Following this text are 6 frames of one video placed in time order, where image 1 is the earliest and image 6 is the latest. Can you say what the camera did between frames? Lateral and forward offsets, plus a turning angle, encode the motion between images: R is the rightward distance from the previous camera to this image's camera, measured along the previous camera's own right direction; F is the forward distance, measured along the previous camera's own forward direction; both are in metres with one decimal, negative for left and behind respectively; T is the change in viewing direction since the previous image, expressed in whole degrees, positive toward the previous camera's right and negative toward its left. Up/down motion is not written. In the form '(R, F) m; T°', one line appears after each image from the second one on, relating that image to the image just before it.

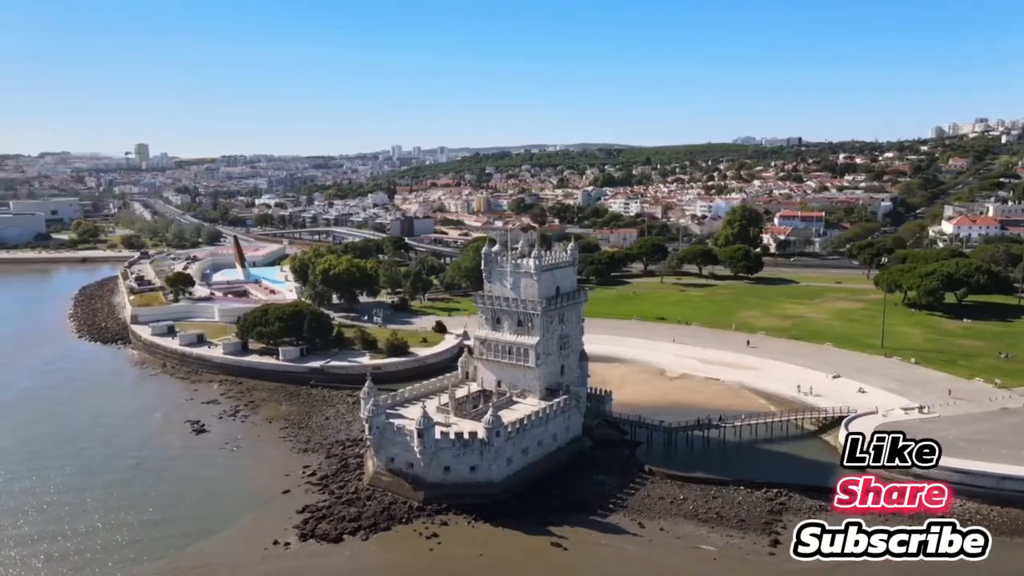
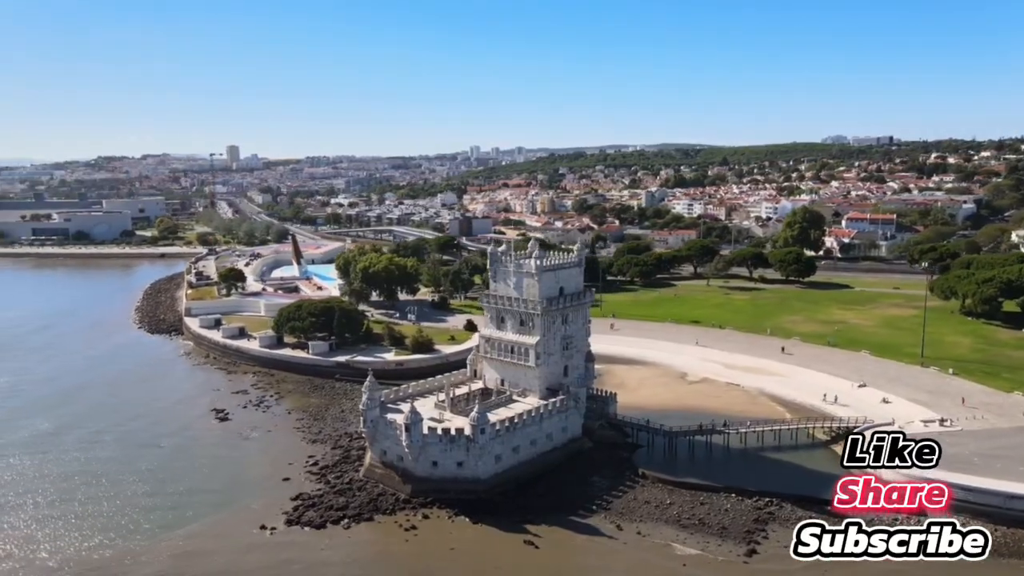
(+3.4, -0.1) m; -6°
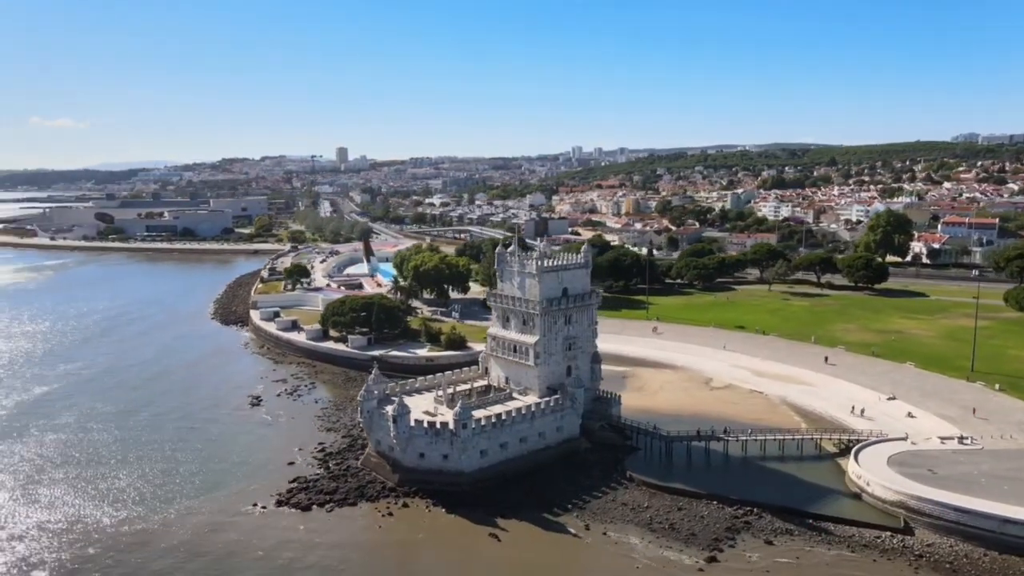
(+4.5, -0.3) m; -8°
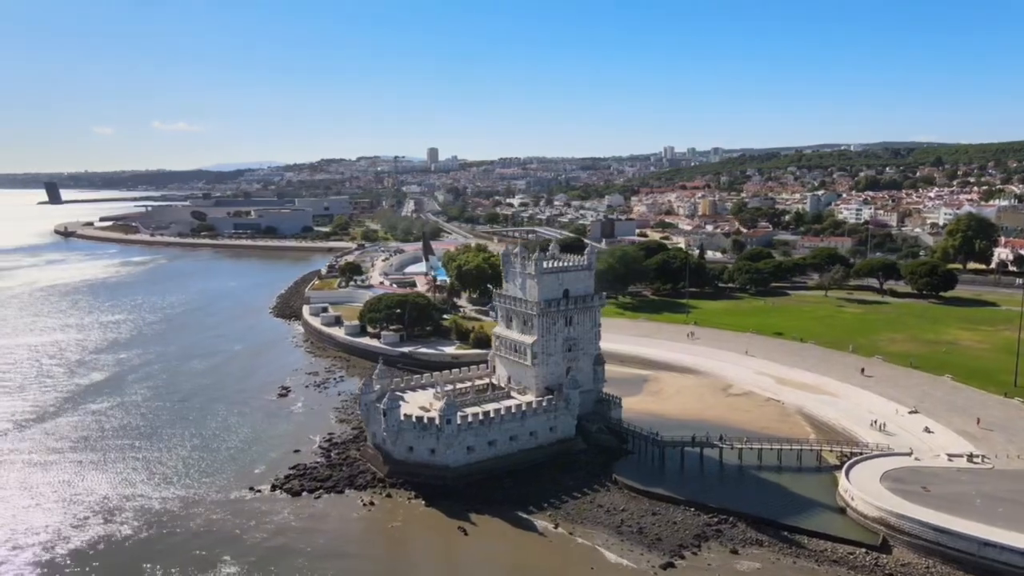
(+4.1, -0.3) m; -7°
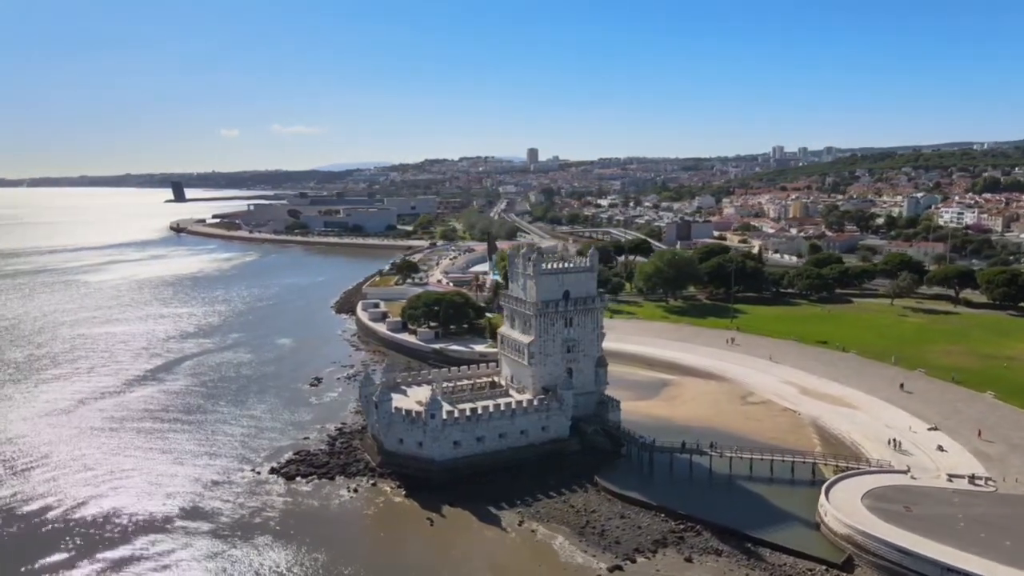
(+4.7, -0.3) m; -8°
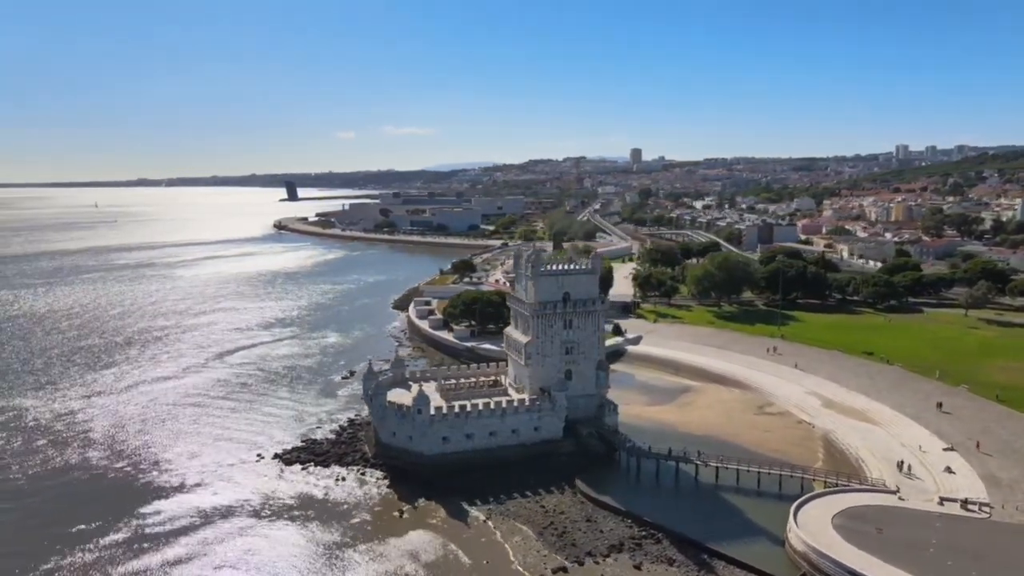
(+4.9, -0.2) m; -8°
